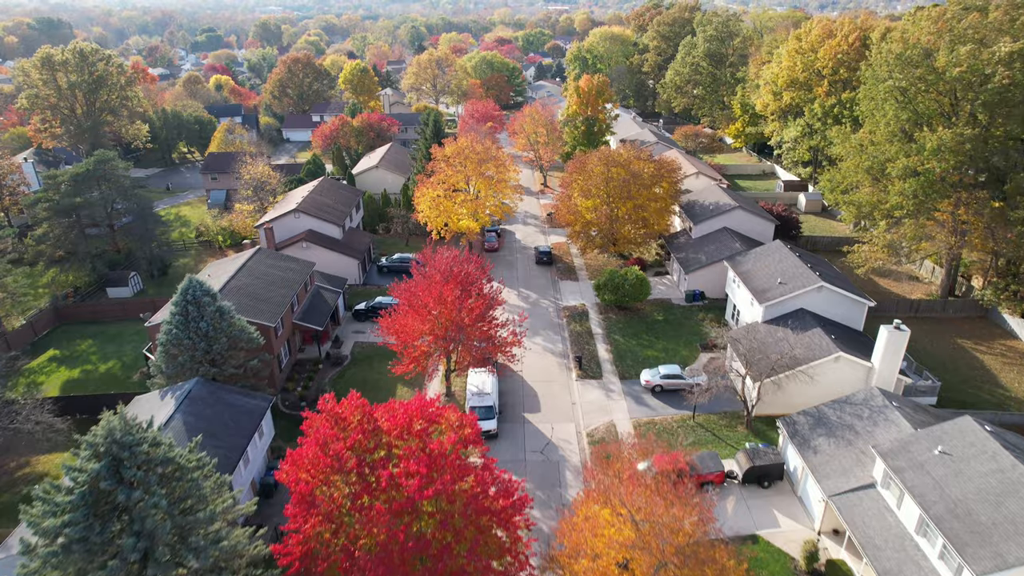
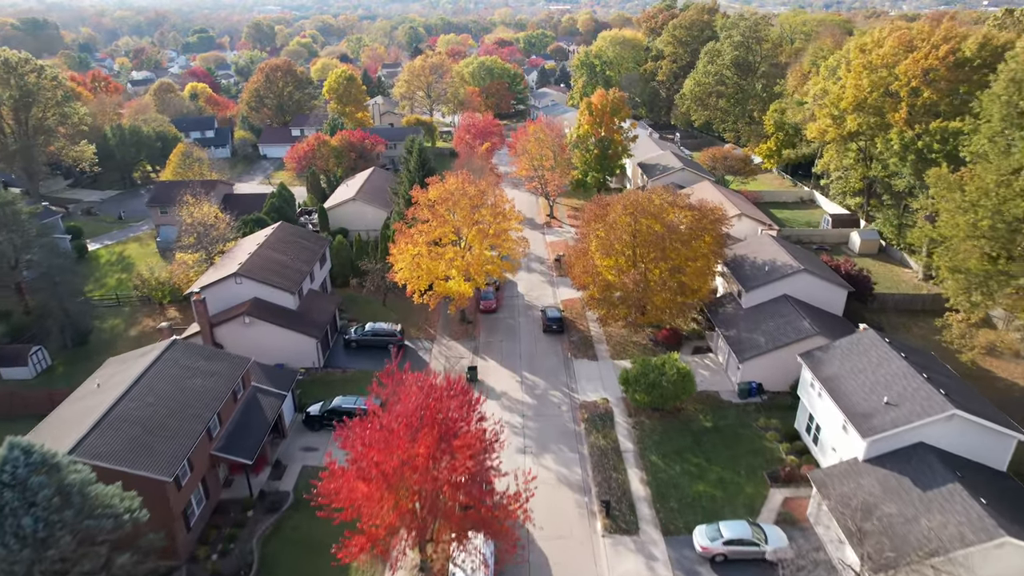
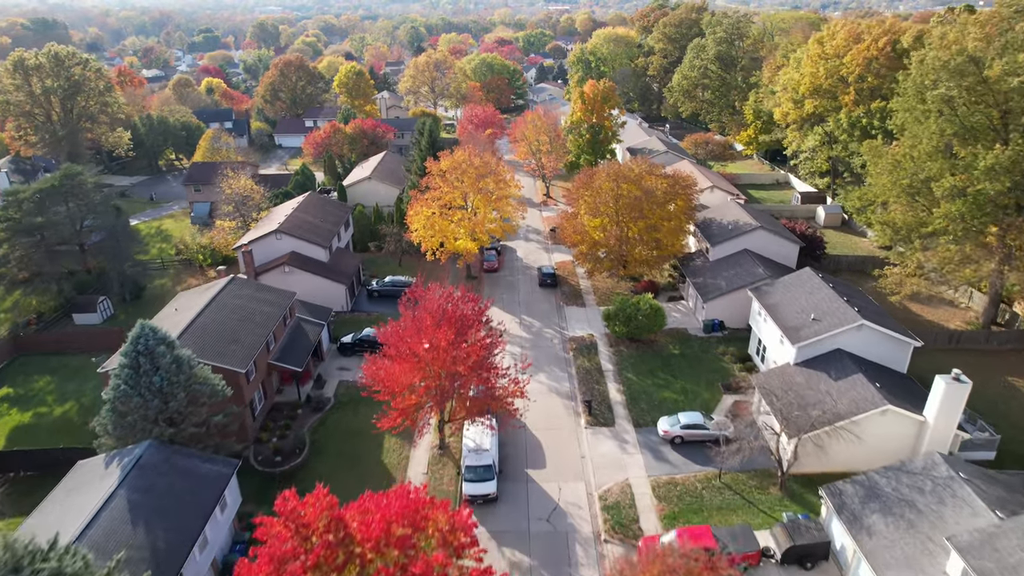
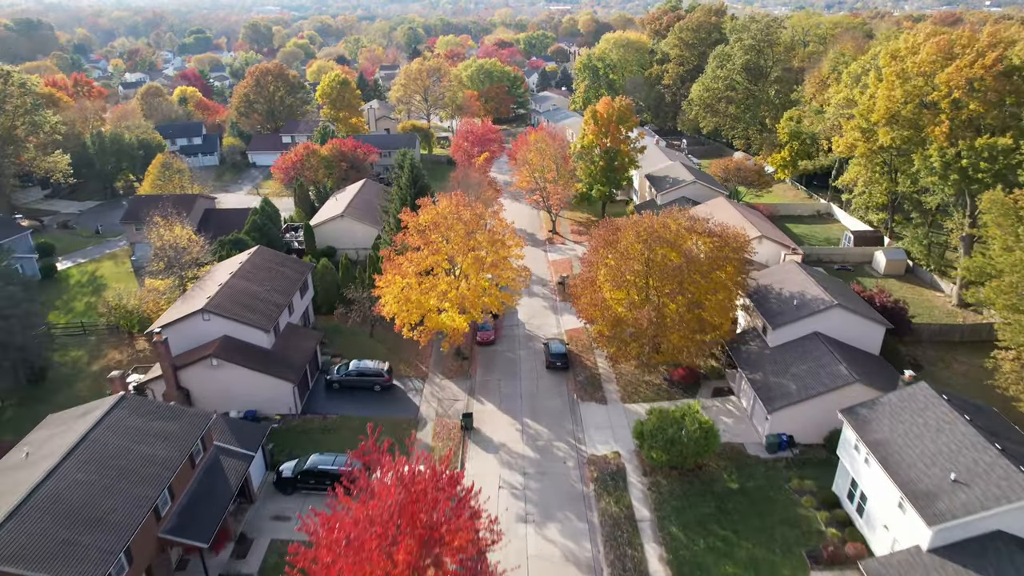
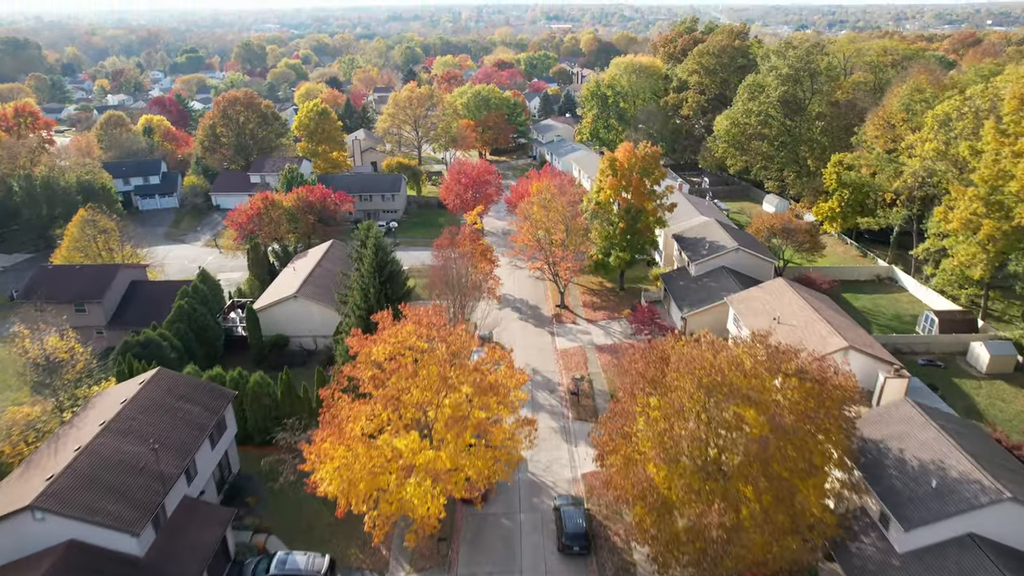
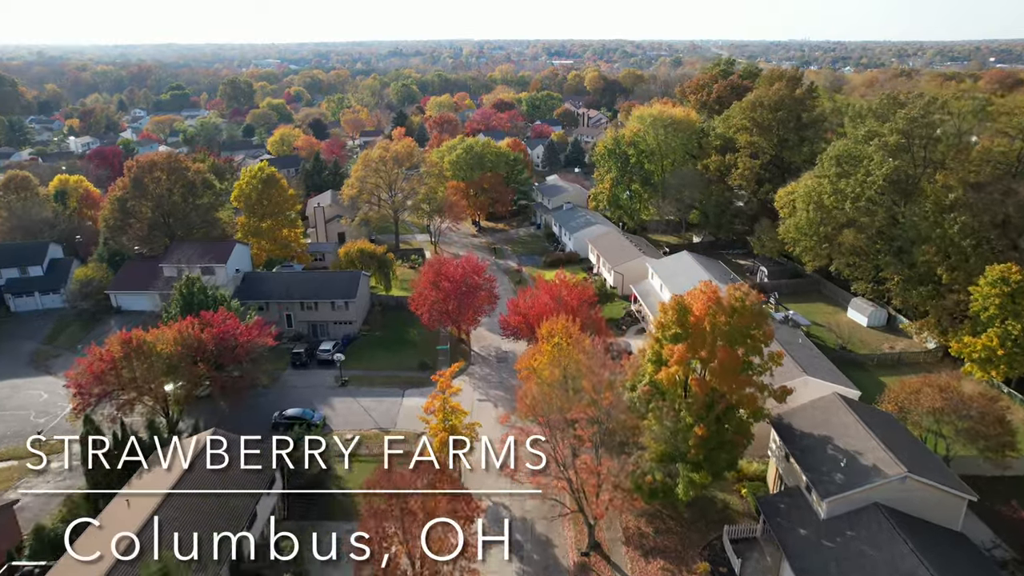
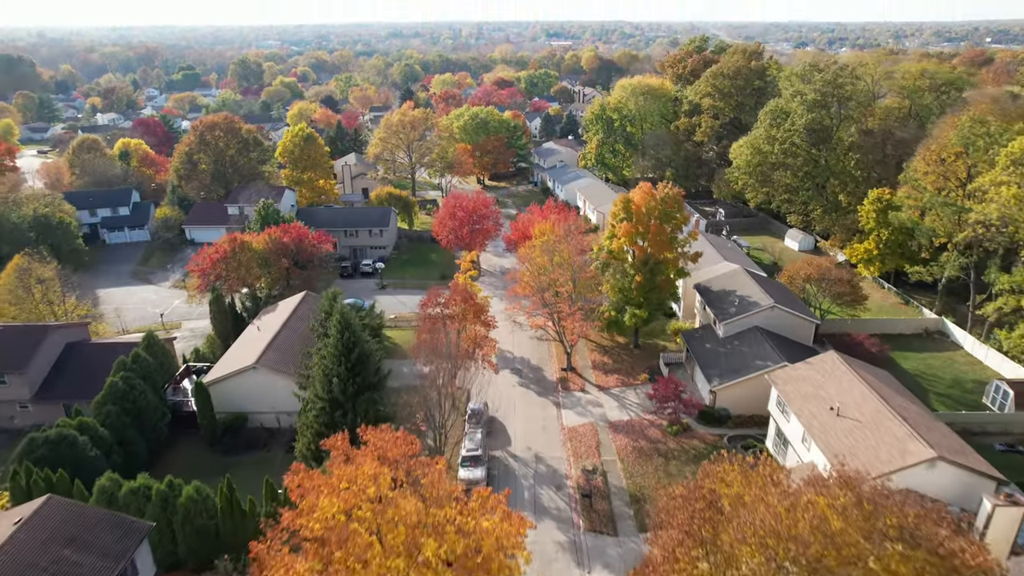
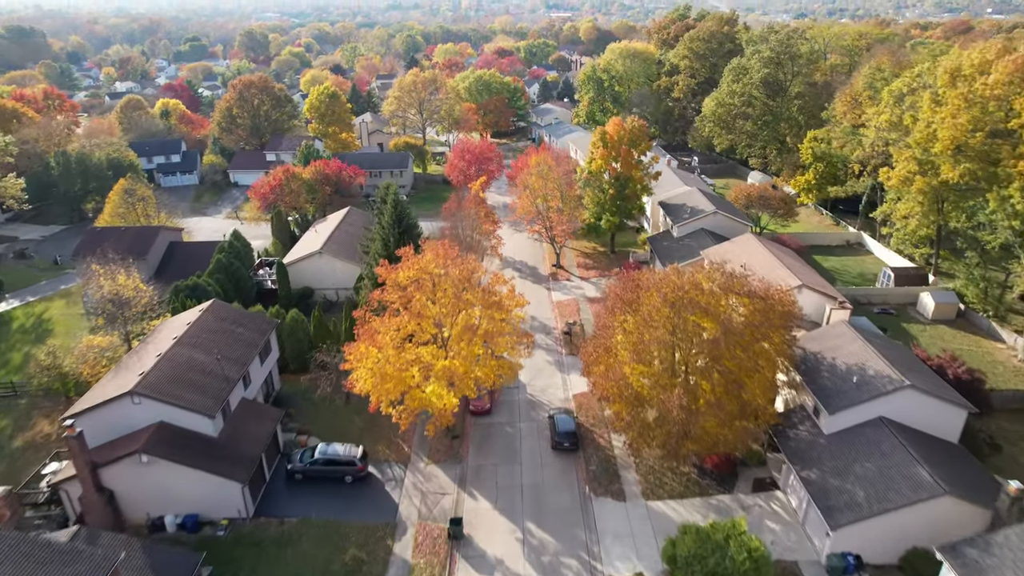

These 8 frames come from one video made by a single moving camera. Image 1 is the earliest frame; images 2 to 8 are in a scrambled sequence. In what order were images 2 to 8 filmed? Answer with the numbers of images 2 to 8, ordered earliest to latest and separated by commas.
3, 2, 4, 8, 5, 7, 6
